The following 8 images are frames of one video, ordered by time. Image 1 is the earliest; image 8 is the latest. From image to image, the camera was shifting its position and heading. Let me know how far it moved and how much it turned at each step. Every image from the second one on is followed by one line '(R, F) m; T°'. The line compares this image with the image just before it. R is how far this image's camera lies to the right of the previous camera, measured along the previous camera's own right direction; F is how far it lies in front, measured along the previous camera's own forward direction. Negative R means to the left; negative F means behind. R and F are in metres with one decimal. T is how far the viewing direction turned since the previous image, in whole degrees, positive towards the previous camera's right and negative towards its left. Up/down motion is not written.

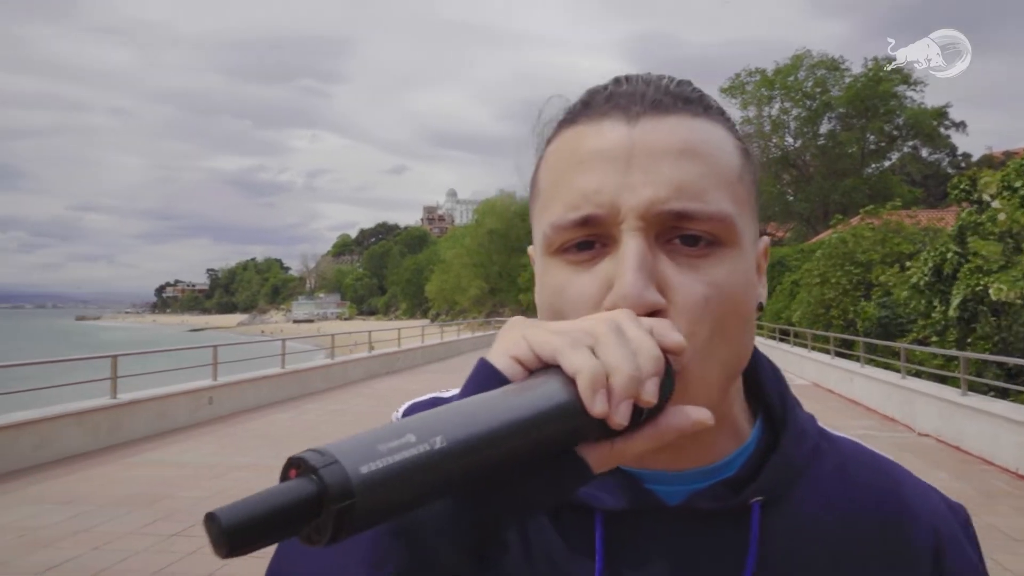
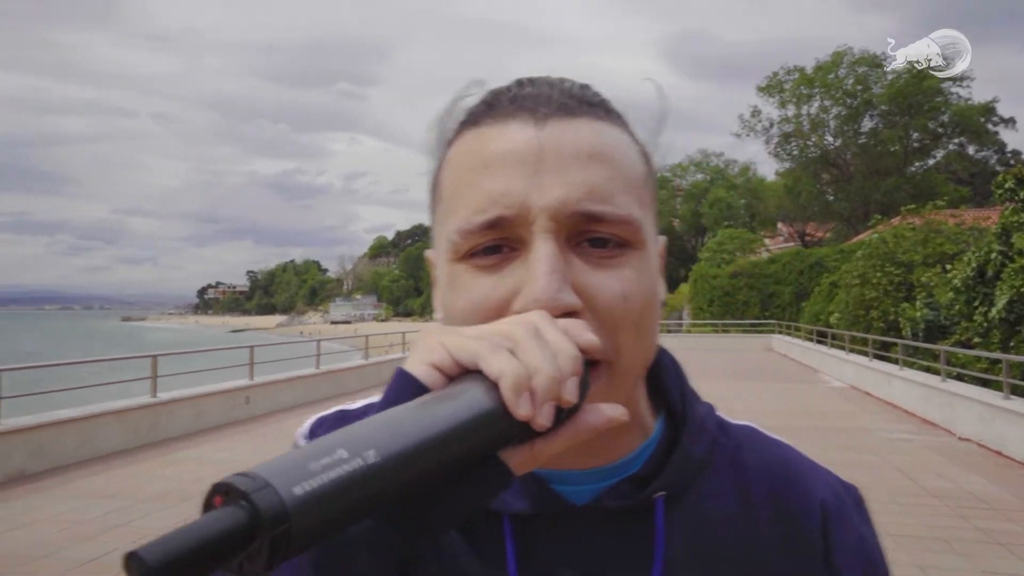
(+0.1, 0.0) m; -3°
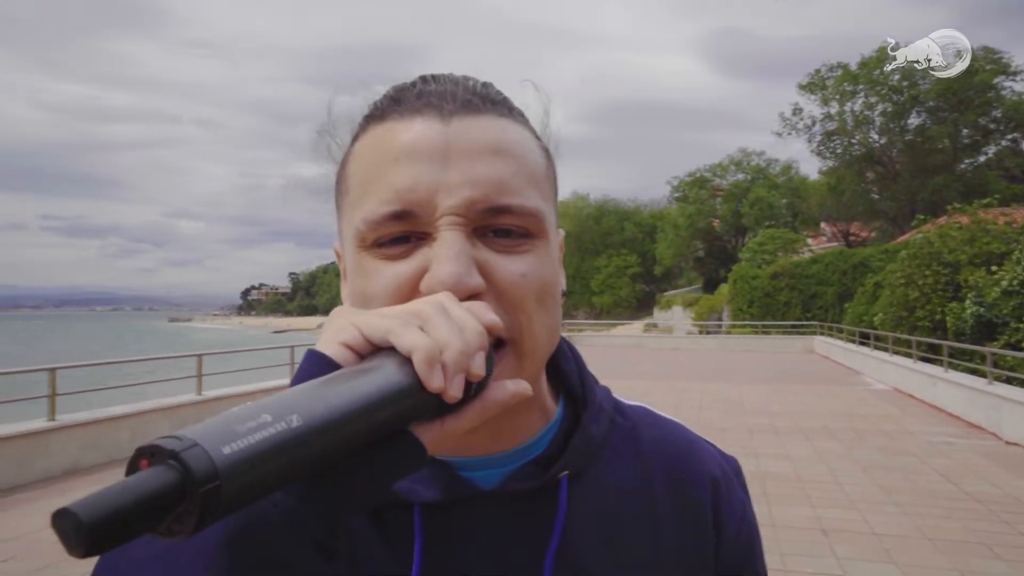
(0.0, -0.1) m; -3°
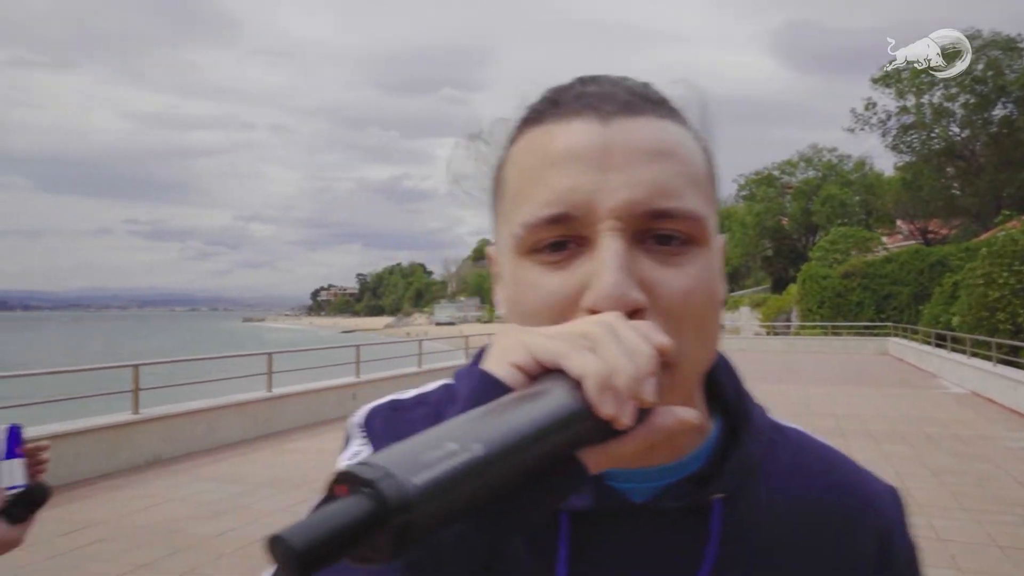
(+0.1, -0.1) m; -5°
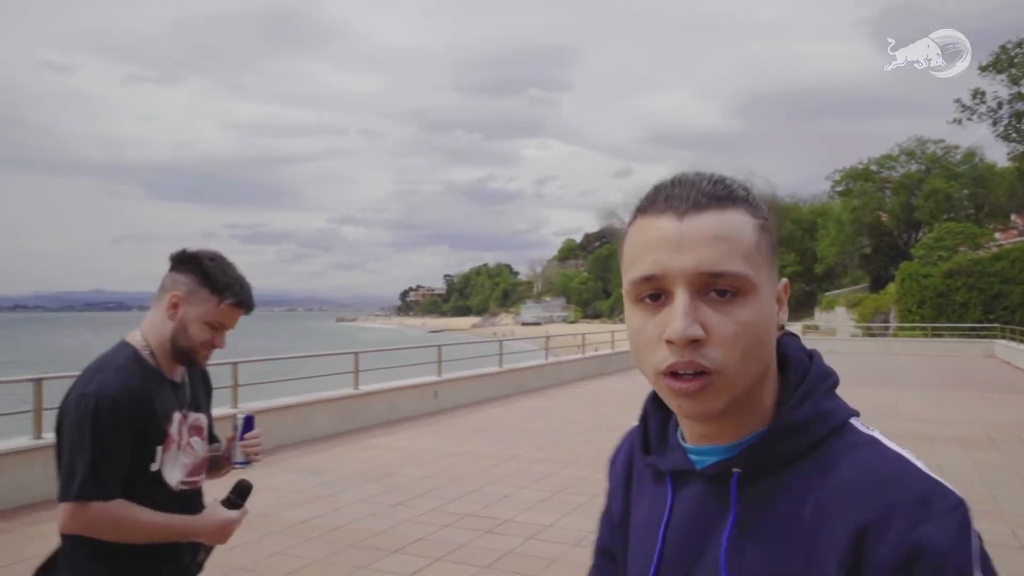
(+0.1, -0.2) m; -6°
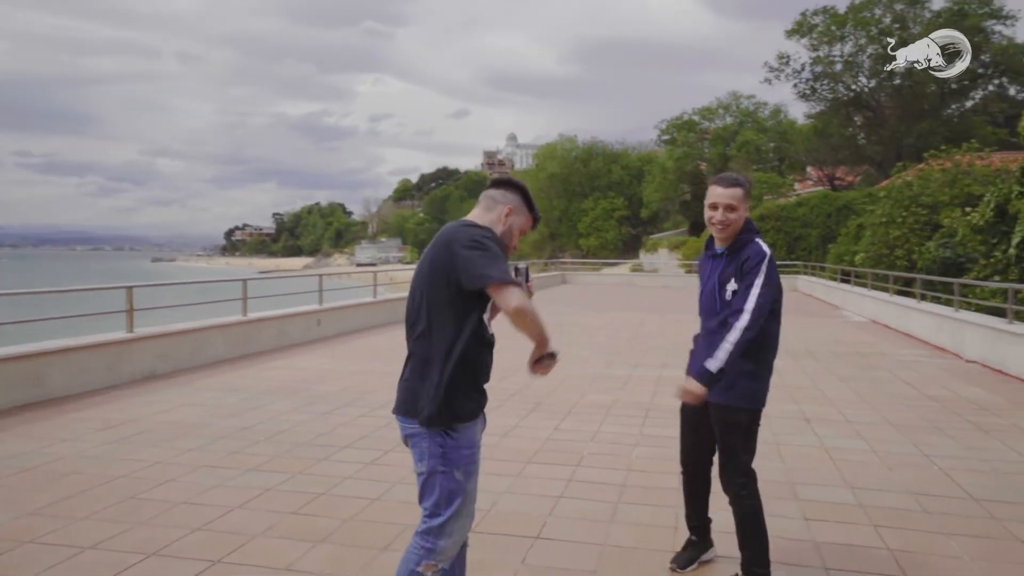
(-0.8, -0.5) m; +12°
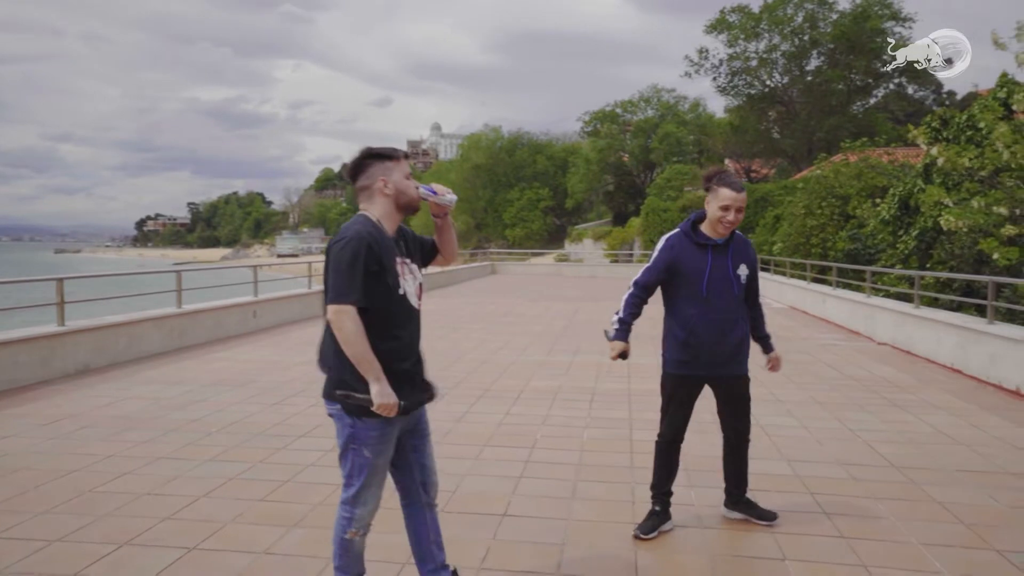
(-0.2, -0.2) m; +6°
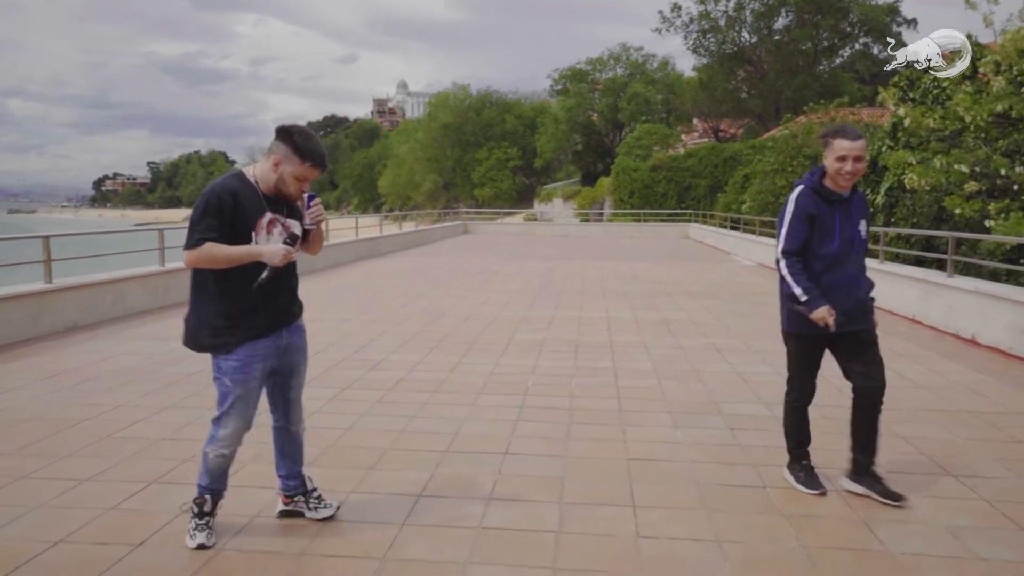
(-0.2, -0.2) m; +2°
